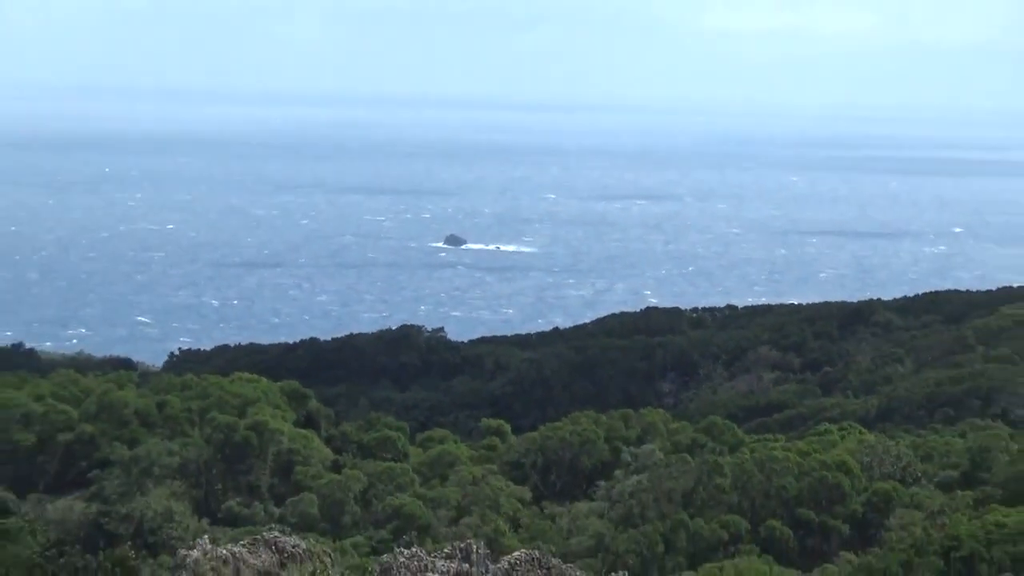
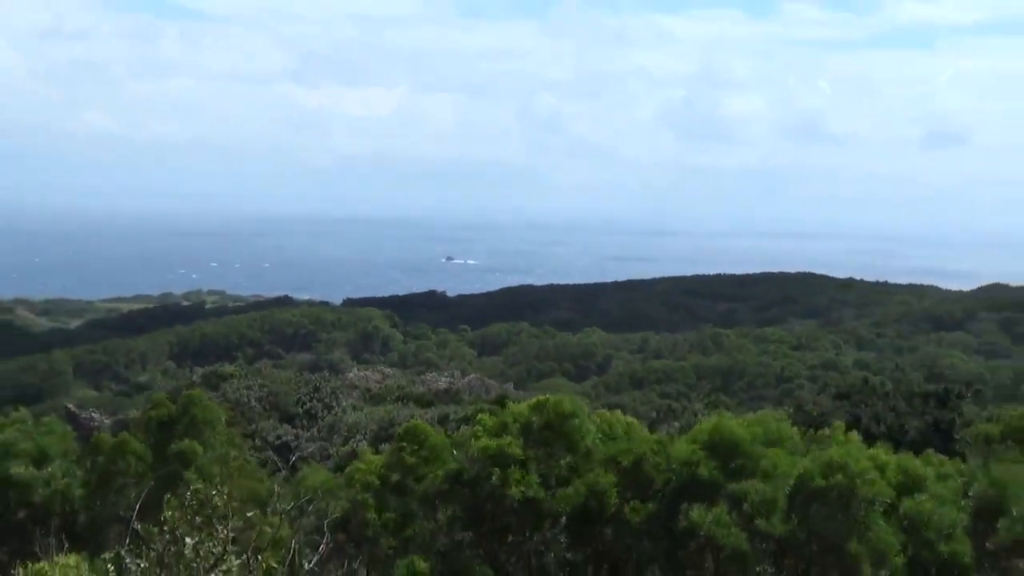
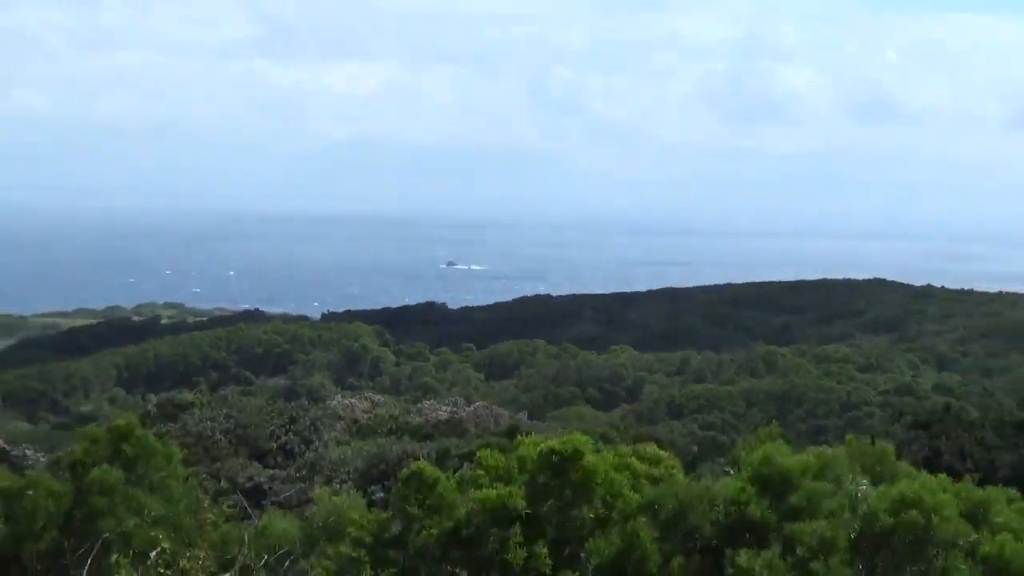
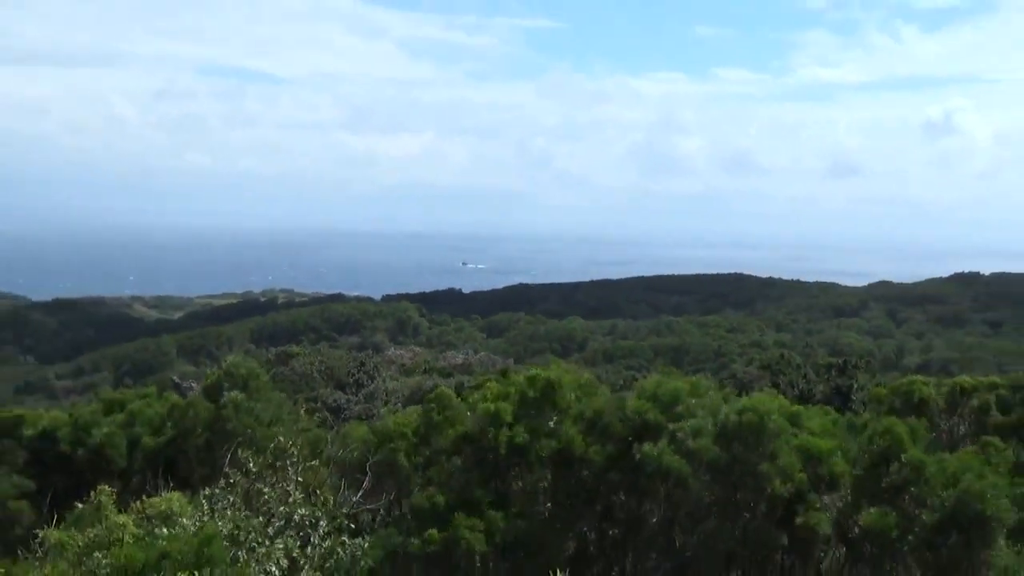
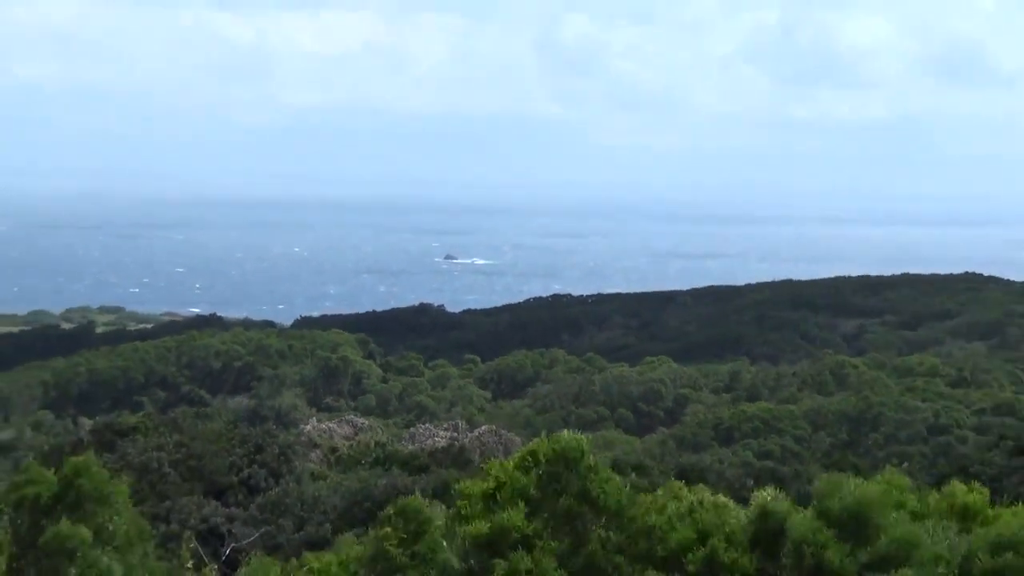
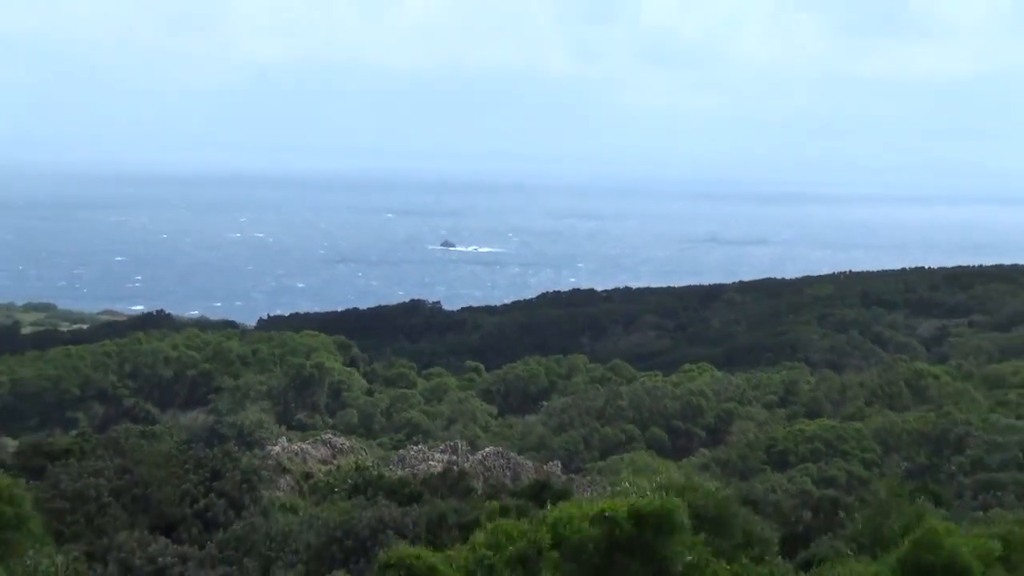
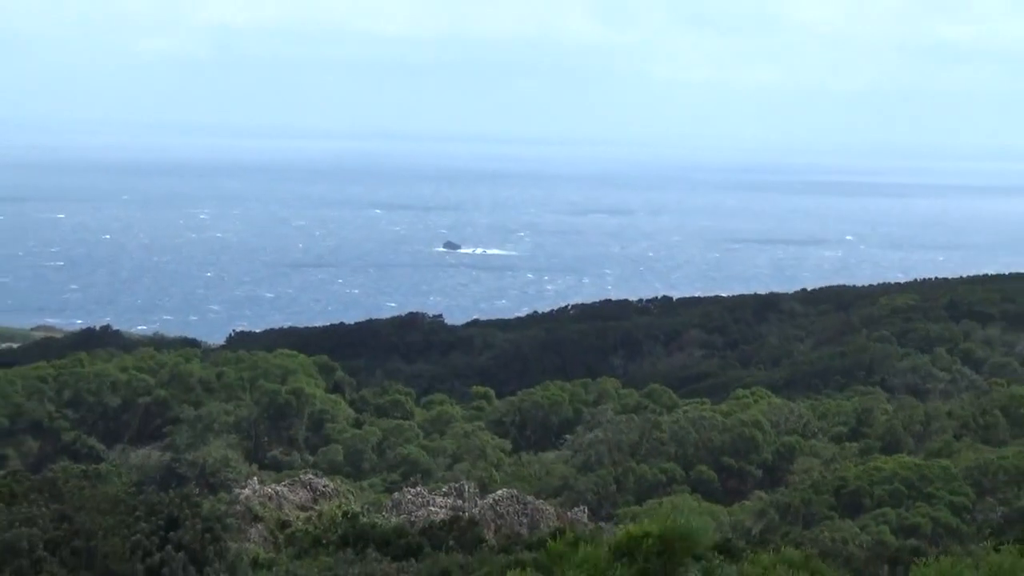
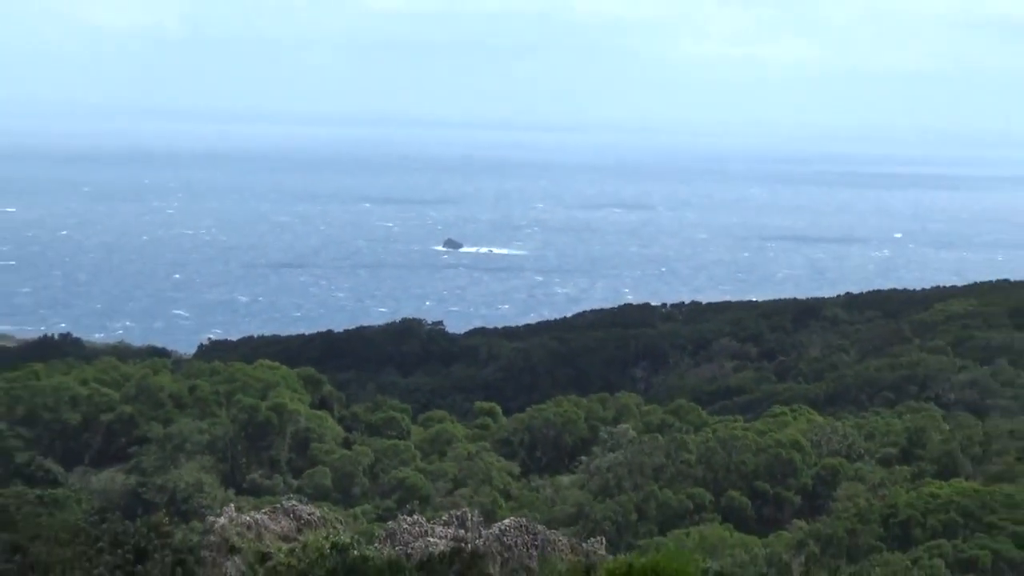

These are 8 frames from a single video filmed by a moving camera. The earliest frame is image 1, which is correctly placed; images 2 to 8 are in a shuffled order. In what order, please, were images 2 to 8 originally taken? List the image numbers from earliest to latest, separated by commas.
8, 7, 6, 5, 3, 2, 4
